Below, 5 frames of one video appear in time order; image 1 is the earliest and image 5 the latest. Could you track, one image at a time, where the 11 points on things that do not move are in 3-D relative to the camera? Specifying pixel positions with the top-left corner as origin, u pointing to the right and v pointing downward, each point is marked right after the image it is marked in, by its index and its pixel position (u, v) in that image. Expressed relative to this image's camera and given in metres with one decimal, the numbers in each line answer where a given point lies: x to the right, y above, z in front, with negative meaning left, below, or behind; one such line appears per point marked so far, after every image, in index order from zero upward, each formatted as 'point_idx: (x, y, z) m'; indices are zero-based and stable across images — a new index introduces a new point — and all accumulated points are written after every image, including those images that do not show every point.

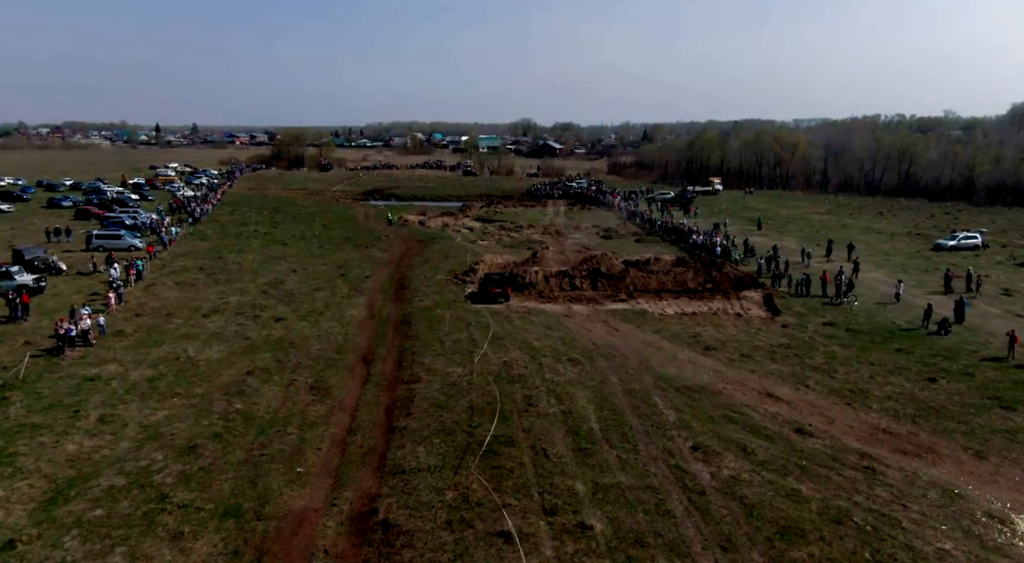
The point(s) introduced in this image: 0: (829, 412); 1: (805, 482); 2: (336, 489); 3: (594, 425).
0: (+9.4, -3.8, +20.0) m
1: (+6.9, -4.7, +15.9) m
2: (-4.3, -5.0, +16.3) m
3: (+2.3, -4.1, +19.2) m
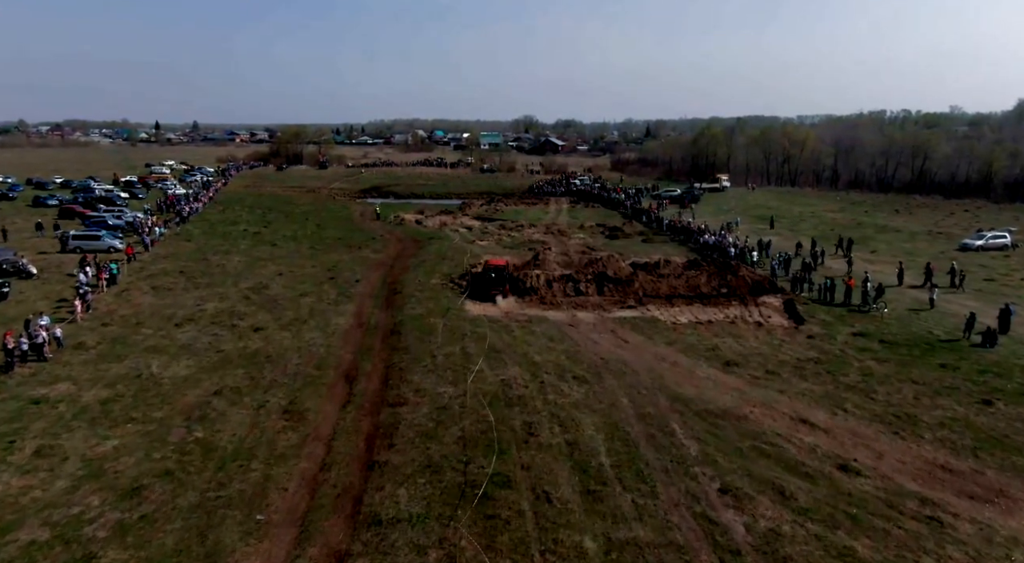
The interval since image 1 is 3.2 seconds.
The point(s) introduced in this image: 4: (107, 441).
0: (+9.3, -4.1, +17.3) m
1: (+6.8, -5.0, +13.3) m
2: (-4.3, -5.3, +13.7) m
3: (+2.2, -4.4, +16.6) m
4: (-11.0, -4.3, +18.3) m
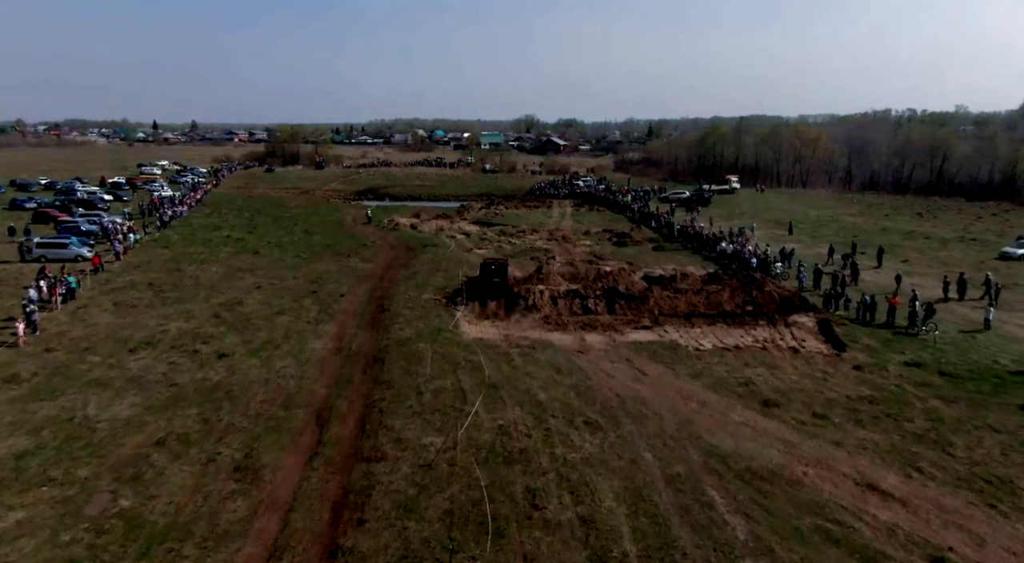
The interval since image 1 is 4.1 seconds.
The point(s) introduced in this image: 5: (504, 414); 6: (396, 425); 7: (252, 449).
0: (+9.3, -4.9, +13.8) m
1: (+6.8, -5.8, +9.7) m
2: (-4.3, -6.1, +10.2) m
3: (+2.2, -5.1, +13.0) m
4: (-11.0, -5.1, +14.8) m
5: (-0.3, -3.8, +19.3) m
6: (-3.2, -4.0, +18.9) m
7: (-6.9, -4.5, +17.9) m
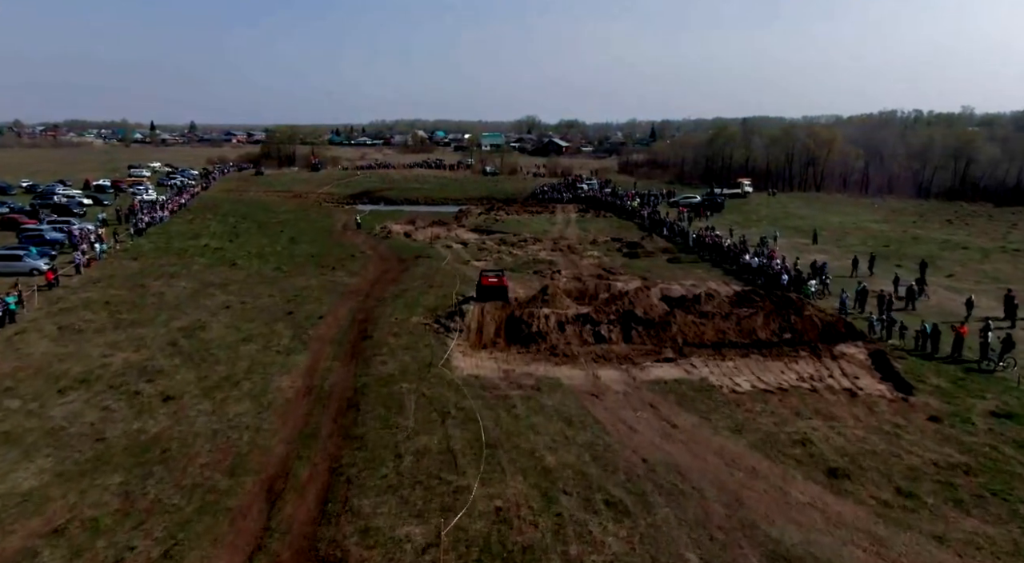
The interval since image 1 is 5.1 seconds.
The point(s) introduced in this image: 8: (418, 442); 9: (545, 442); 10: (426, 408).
0: (+9.3, -5.8, +9.7) m
1: (+6.8, -6.6, +5.6) m
2: (-4.3, -6.9, +6.1) m
3: (+2.2, -6.0, +8.9) m
4: (-11.0, -6.0, +10.7) m
5: (-0.2, -4.7, +15.2) m
6: (-3.2, -4.9, +14.8) m
7: (-6.9, -5.3, +13.8) m
8: (-2.4, -4.2, +17.7) m
9: (+0.8, -4.2, +17.6) m
10: (-2.5, -3.7, +19.7) m
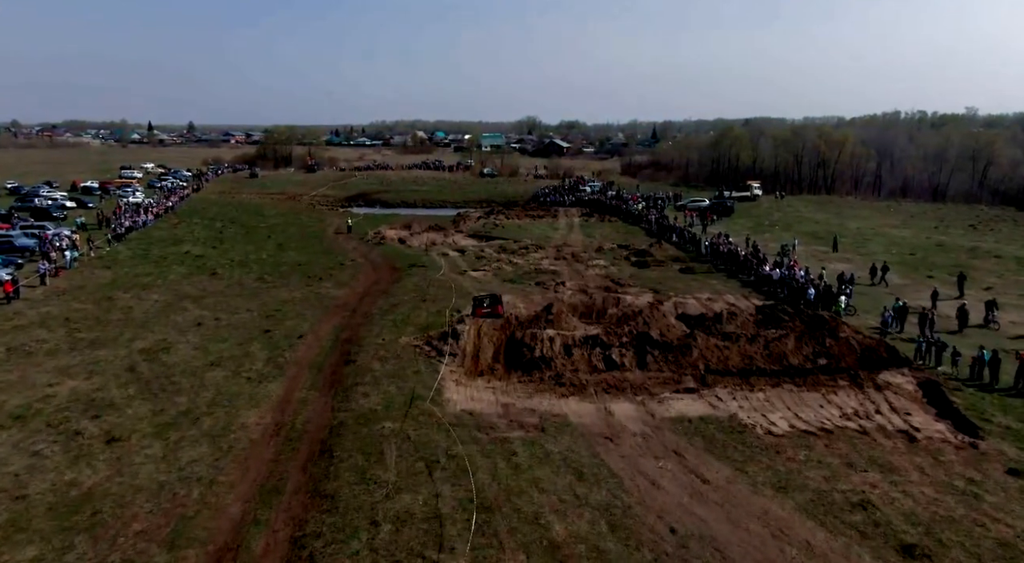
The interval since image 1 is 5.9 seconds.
0: (+9.3, -6.4, +6.7) m
1: (+6.8, -7.3, +2.6) m
2: (-4.3, -7.6, +3.1) m
3: (+2.2, -6.6, +5.9) m
4: (-11.0, -6.6, +7.7) m
5: (-0.2, -5.3, +12.2) m
6: (-3.2, -5.5, +11.8) m
7: (-6.9, -6.0, +10.9) m
8: (-2.4, -4.8, +14.7) m
9: (+0.8, -4.8, +14.6) m
10: (-2.5, -4.3, +16.7) m
